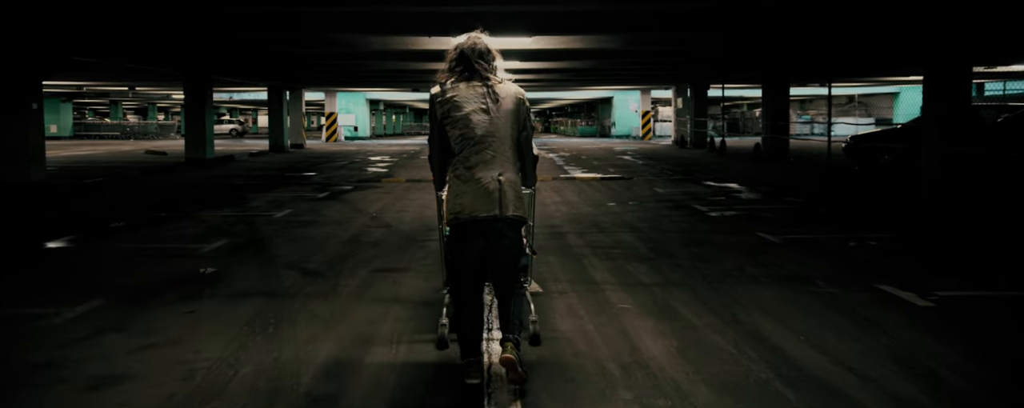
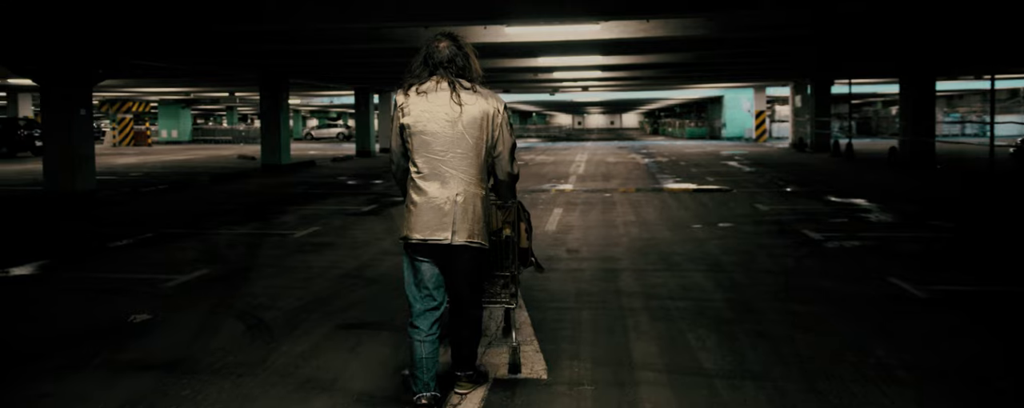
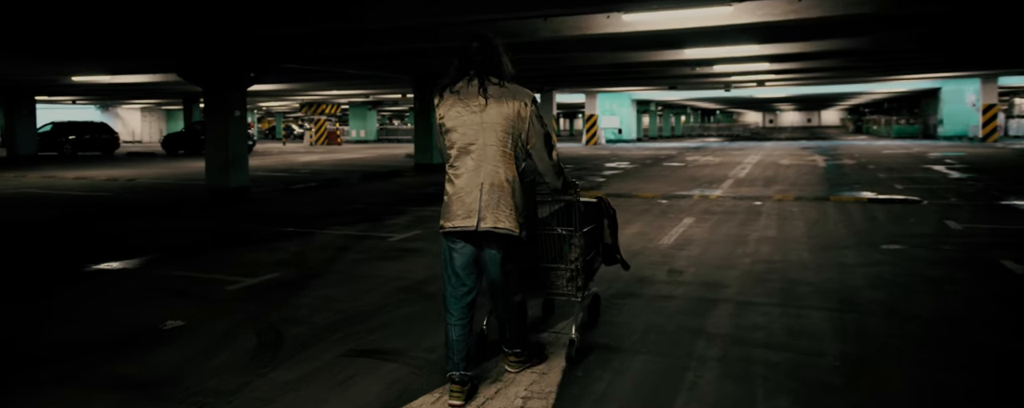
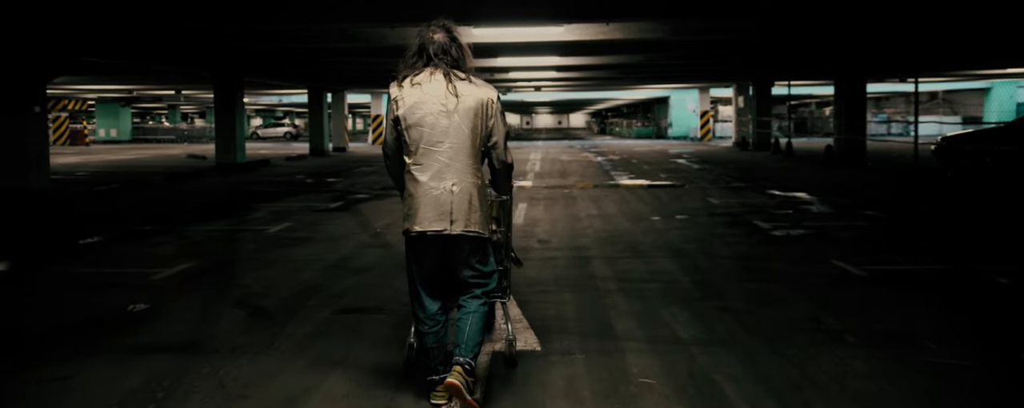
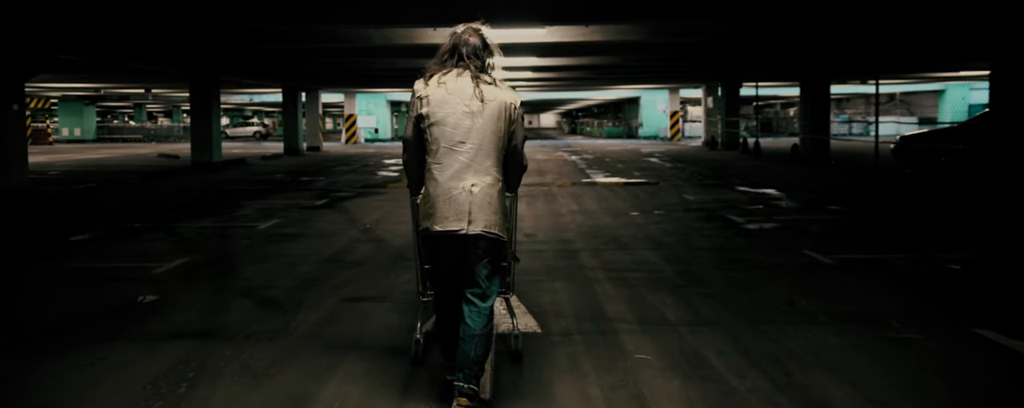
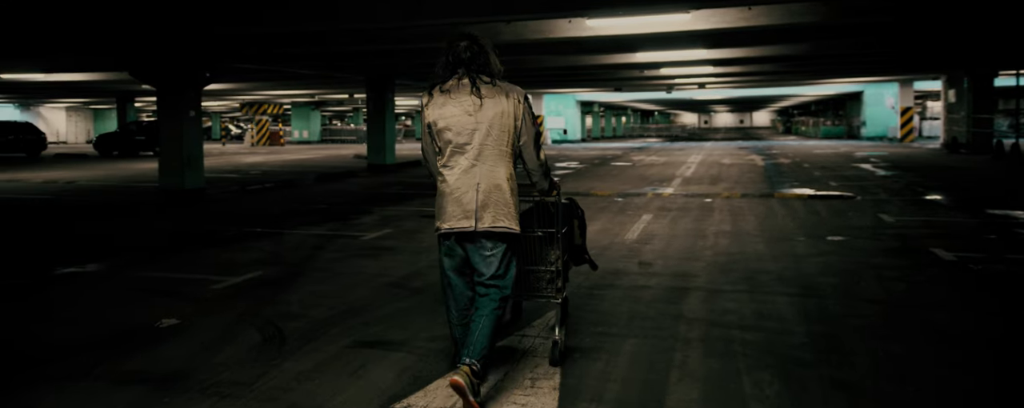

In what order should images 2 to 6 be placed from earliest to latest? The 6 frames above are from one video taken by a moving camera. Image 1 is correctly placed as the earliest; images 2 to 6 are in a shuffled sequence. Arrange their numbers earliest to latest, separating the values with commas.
5, 4, 2, 6, 3
